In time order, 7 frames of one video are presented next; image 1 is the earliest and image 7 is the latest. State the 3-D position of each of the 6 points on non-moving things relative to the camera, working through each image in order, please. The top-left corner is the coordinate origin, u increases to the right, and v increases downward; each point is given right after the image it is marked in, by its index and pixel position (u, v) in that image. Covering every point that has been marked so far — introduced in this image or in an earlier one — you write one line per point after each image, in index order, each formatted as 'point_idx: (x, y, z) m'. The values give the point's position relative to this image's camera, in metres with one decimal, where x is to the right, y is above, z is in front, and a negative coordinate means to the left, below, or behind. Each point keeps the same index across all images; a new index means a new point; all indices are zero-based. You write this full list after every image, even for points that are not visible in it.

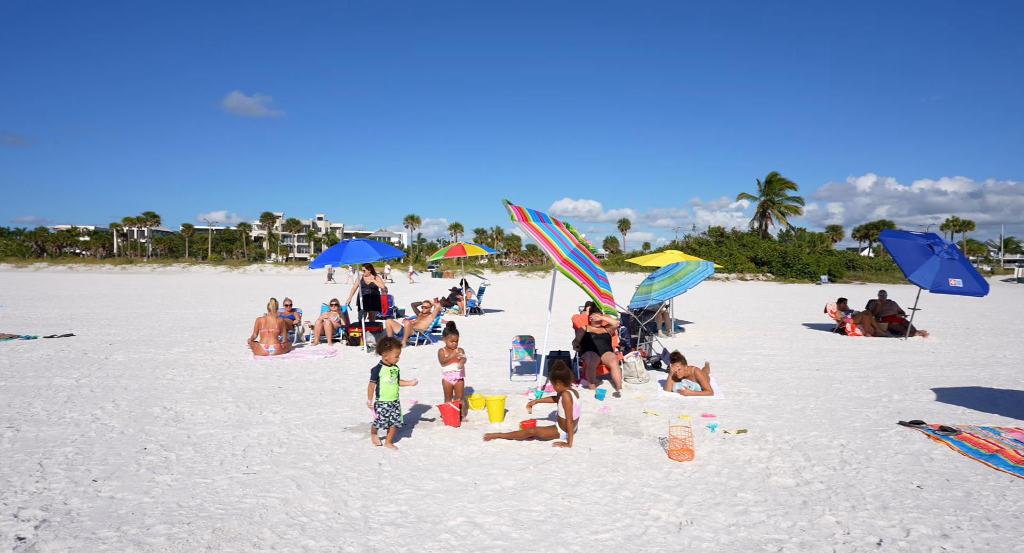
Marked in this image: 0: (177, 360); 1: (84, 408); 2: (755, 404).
0: (-5.9, -1.5, +9.9) m
1: (-4.8, -1.5, +6.3) m
2: (+2.3, -1.2, +5.2) m
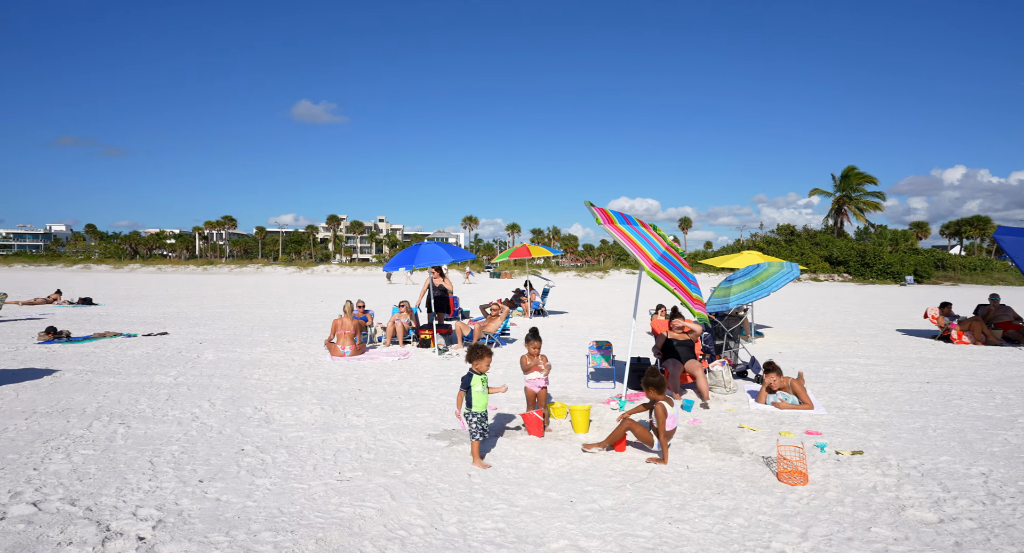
0: (-4.6, -1.5, +10.3) m
1: (-3.9, -1.5, +6.7) m
2: (+3.1, -1.2, +4.8) m
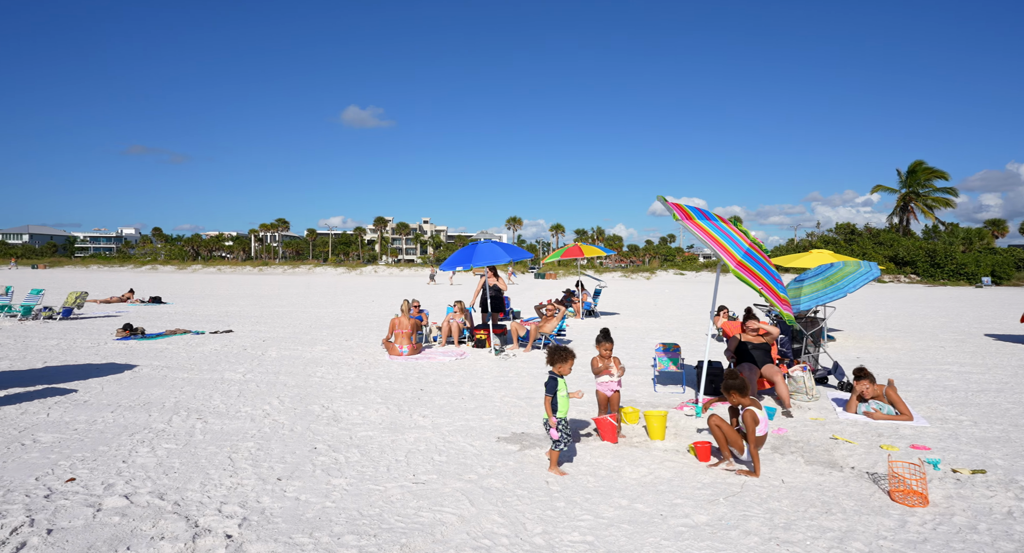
0: (-3.5, -1.5, +10.5) m
1: (-3.1, -1.5, +6.8) m
2: (+3.7, -1.2, +4.4) m
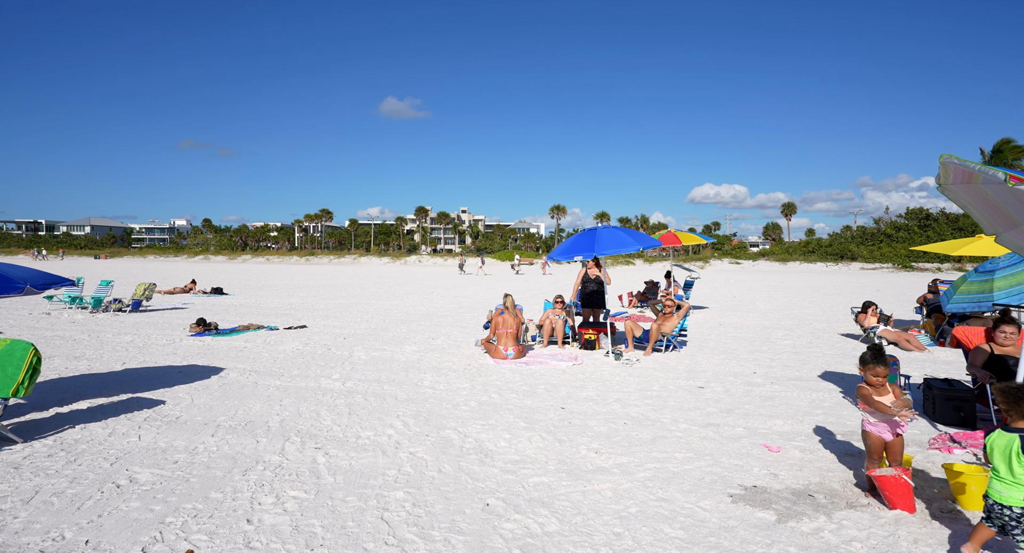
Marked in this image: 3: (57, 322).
0: (-1.5, -1.4, +9.3) m
1: (-1.4, -1.5, +5.6) m
2: (+5.2, -1.3, +2.8) m
3: (-11.3, -1.1, +13.9) m
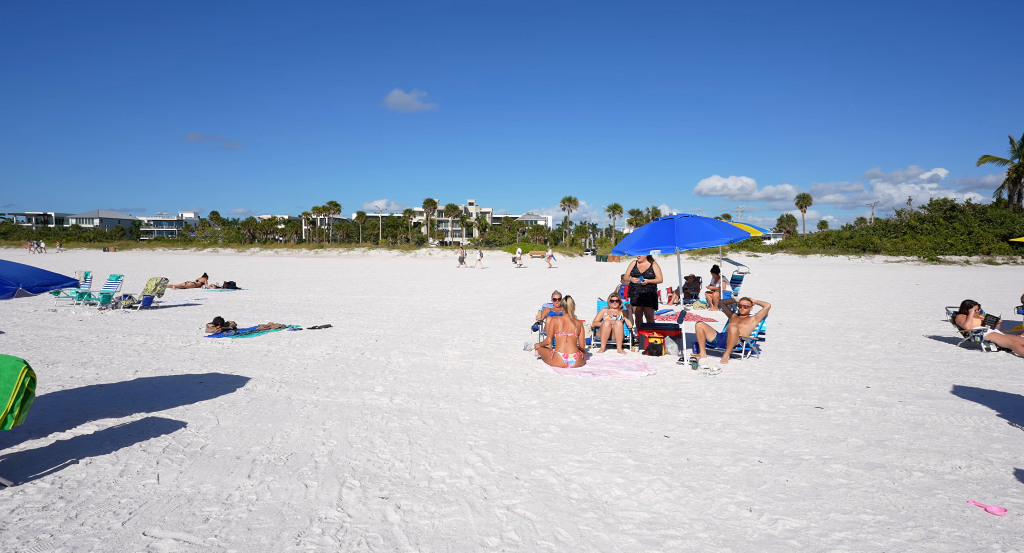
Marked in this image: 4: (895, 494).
0: (-0.6, -1.4, +8.2) m
1: (-0.5, -1.5, +4.5) m
2: (+6.0, -1.3, +1.6) m
3: (-10.3, -1.0, +12.9) m
4: (+2.6, -1.5, +3.8) m
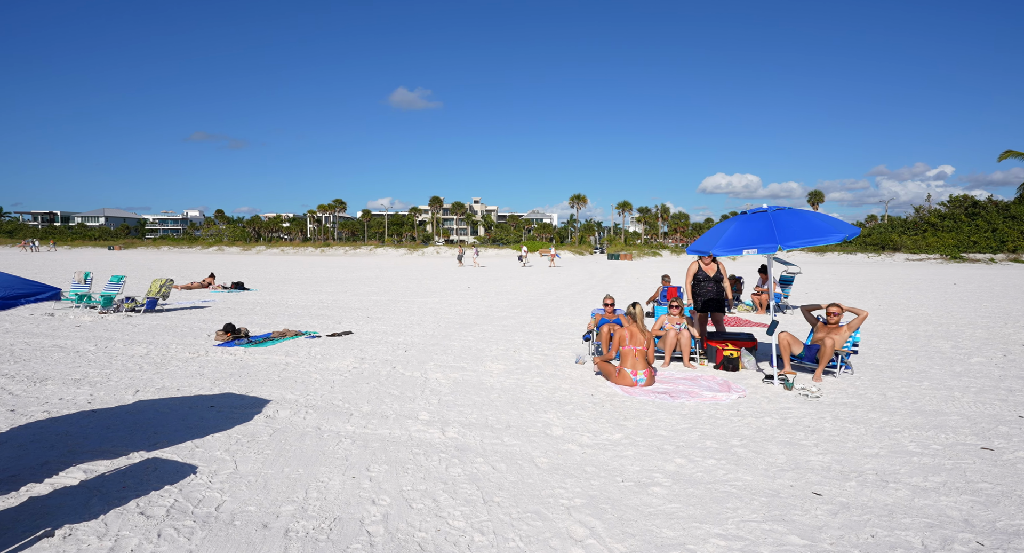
0: (+0.1, -1.4, +7.0) m
1: (+0.2, -1.6, +3.3) m
2: (+6.8, -1.4, +0.4) m
3: (-9.5, -1.0, +11.8) m
4: (+3.3, -1.5, +2.6) m
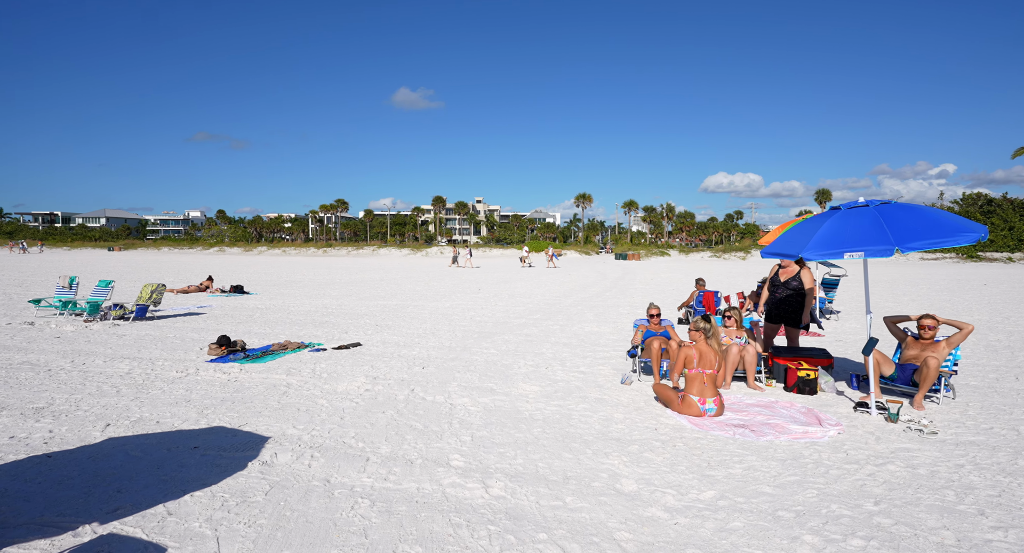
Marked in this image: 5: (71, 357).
0: (+0.6, -1.5, +5.9) m
1: (+0.7, -1.7, +2.2) m
2: (+7.2, -1.5, -0.8) m
3: (-9.0, -1.2, +10.7) m
4: (+3.7, -1.6, +1.4) m
5: (-7.1, -1.3, +9.1) m
